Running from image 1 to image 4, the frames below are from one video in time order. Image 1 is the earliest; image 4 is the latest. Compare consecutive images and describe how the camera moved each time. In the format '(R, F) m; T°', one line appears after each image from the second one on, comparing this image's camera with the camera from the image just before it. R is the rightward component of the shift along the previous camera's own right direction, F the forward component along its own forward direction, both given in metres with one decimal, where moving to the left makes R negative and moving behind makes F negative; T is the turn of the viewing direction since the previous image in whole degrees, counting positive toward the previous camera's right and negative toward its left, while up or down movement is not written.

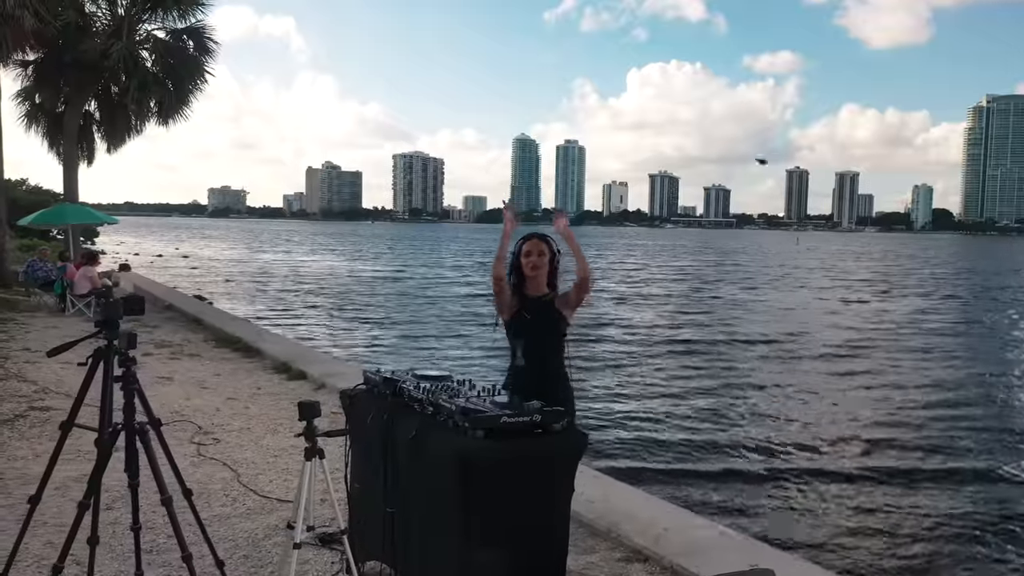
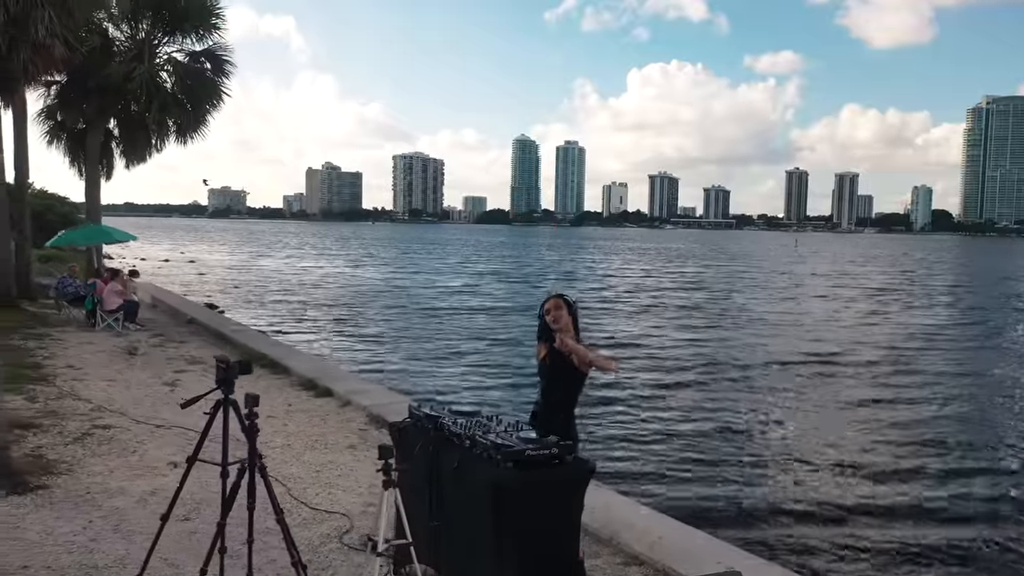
(-0.1, -0.8) m; 0°
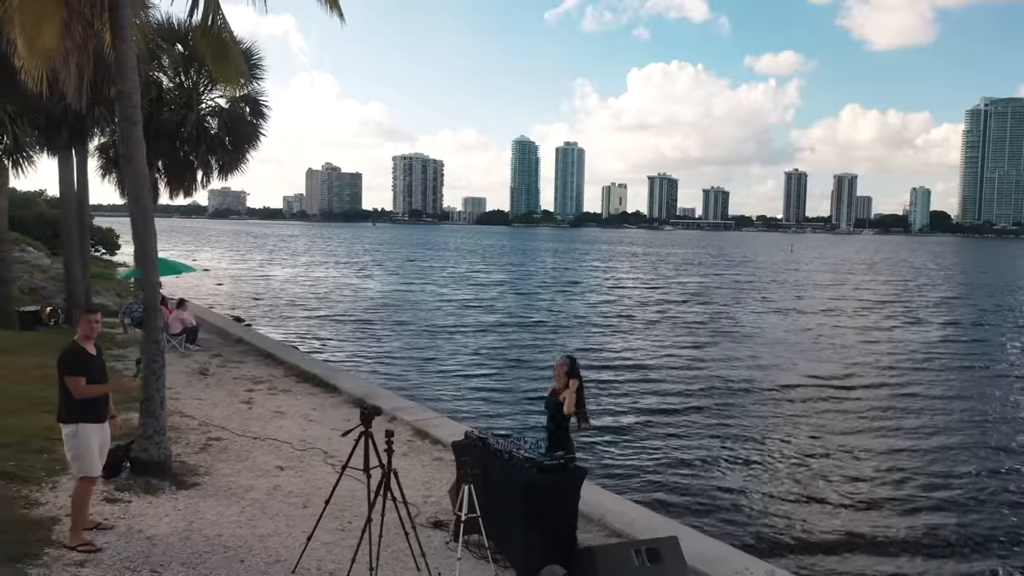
(-0.2, -2.3) m; 0°
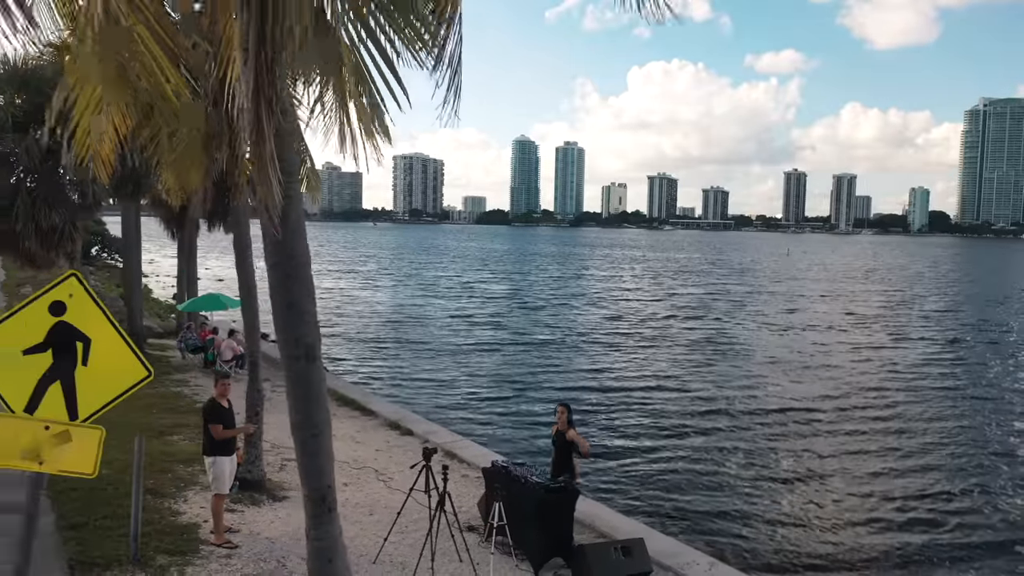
(-0.2, -2.6) m; 0°
